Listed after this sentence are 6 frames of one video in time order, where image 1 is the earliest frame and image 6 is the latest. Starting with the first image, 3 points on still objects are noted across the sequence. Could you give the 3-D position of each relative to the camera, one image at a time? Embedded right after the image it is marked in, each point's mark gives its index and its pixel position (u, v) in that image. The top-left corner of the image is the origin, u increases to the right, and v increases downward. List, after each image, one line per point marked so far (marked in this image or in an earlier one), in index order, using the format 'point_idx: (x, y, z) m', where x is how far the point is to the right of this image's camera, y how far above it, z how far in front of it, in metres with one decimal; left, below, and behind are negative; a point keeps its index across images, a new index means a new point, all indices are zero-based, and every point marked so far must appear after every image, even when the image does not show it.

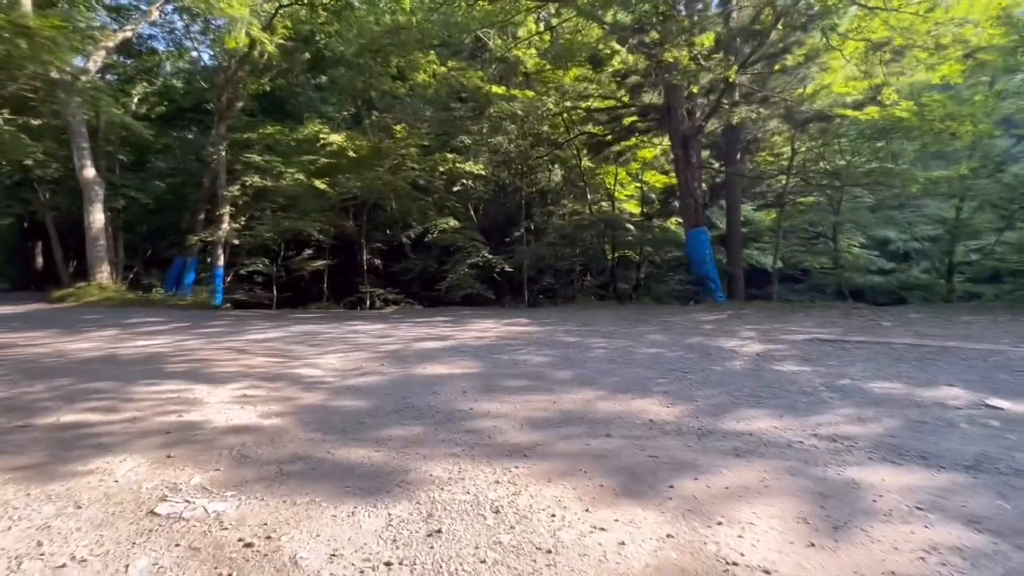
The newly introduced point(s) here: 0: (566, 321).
0: (+1.2, -0.7, +10.6) m
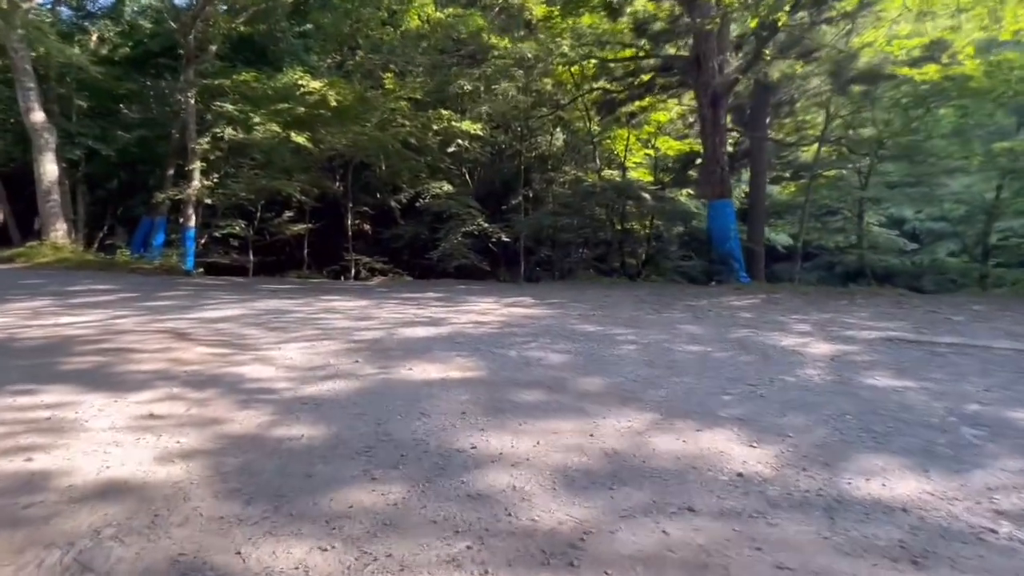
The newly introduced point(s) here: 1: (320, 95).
0: (+1.2, -0.3, +9.2) m
1: (-6.7, +6.8, +16.4) m
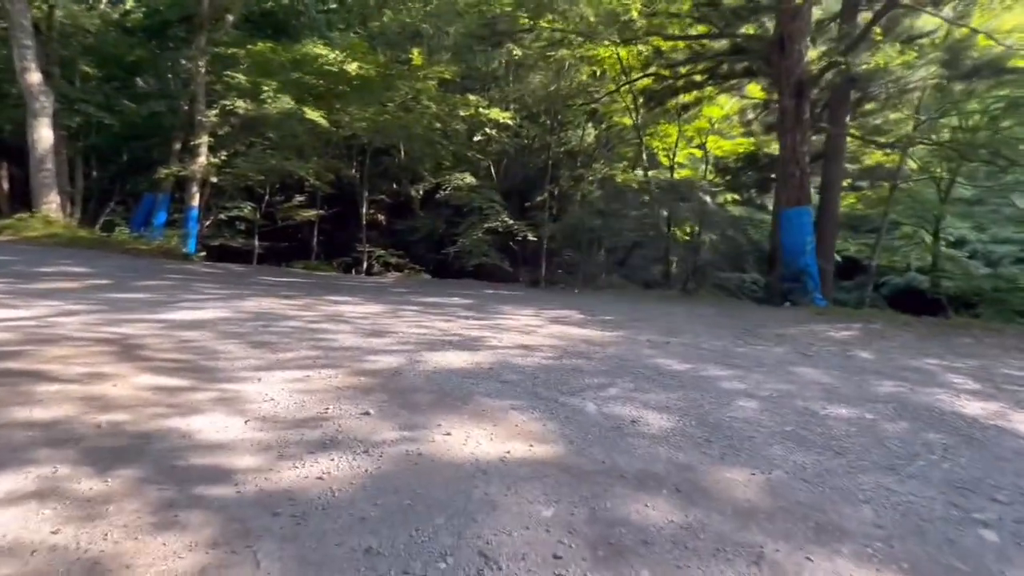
0: (+1.9, -0.5, +7.5) m
1: (-5.4, +7.0, +14.9) m
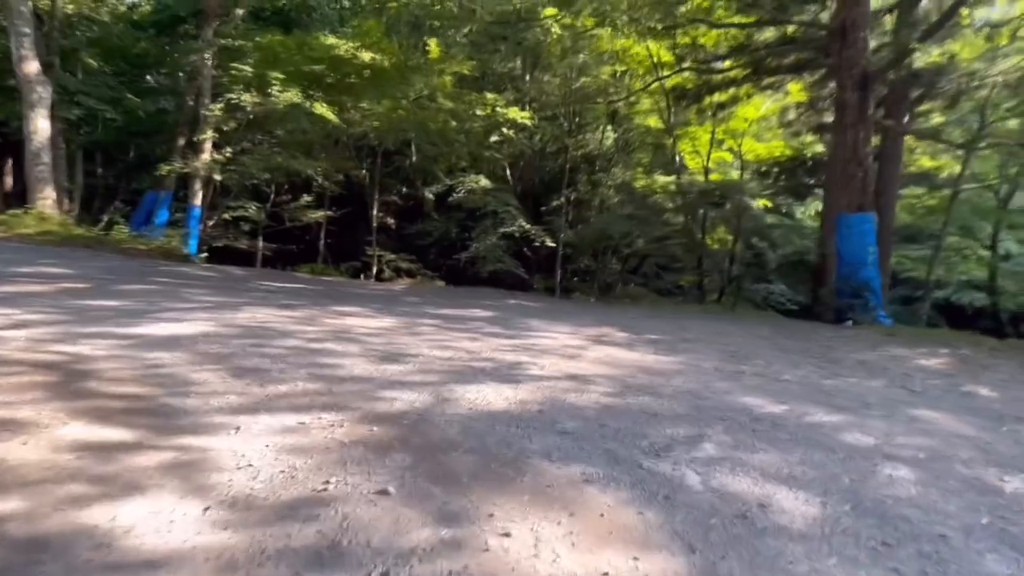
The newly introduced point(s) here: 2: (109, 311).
0: (+2.4, -0.7, +6.5) m
1: (-4.8, +6.8, +14.0) m
2: (-4.7, -0.3, +5.6) m
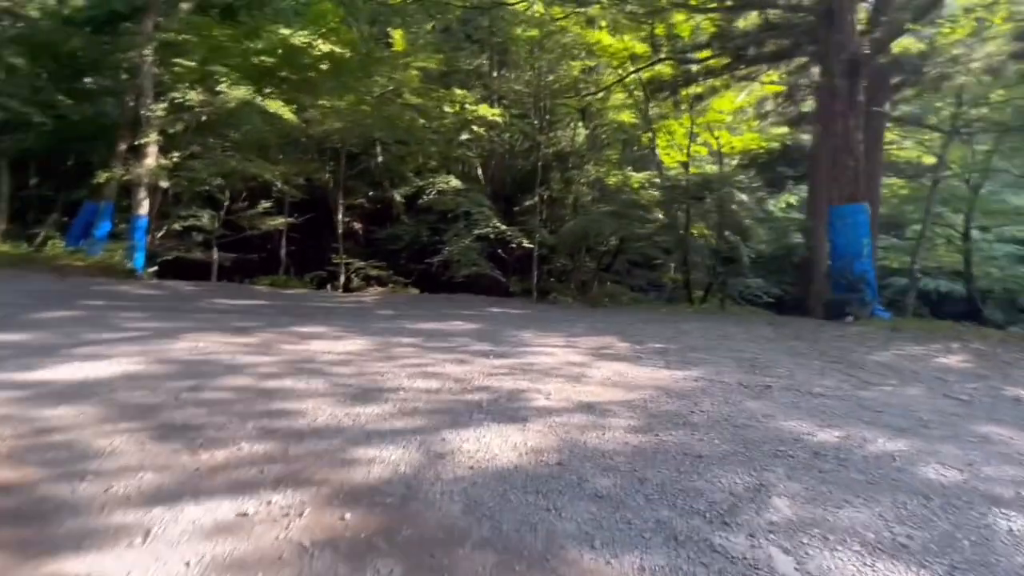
0: (+2.3, -0.8, +5.9) m
1: (-5.6, +6.5, +12.9) m
2: (-4.8, -0.6, +4.5) m
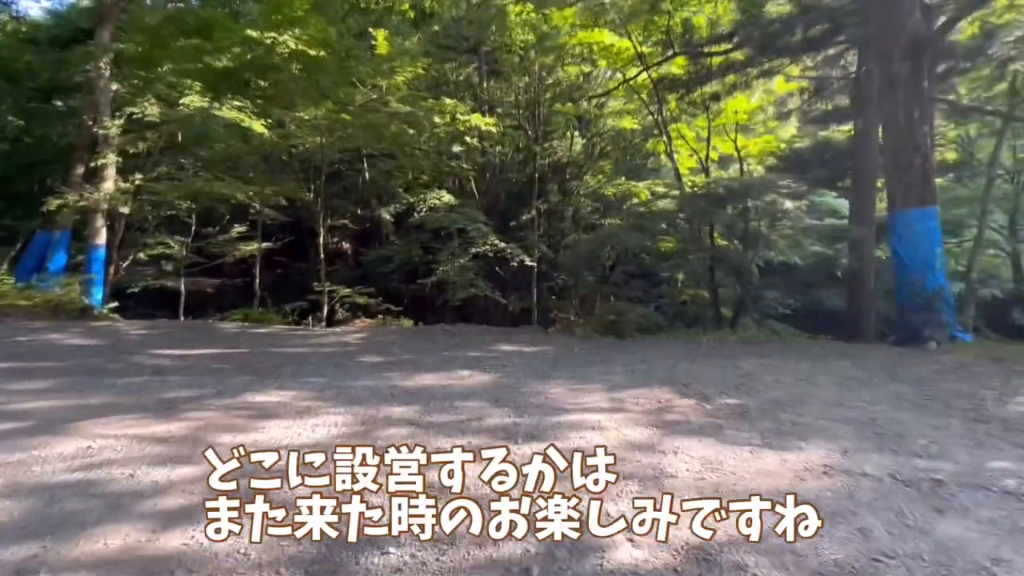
0: (+2.6, -1.1, +4.4) m
1: (-5.7, +5.7, +11.5) m
2: (-4.5, -1.1, +2.9) m
